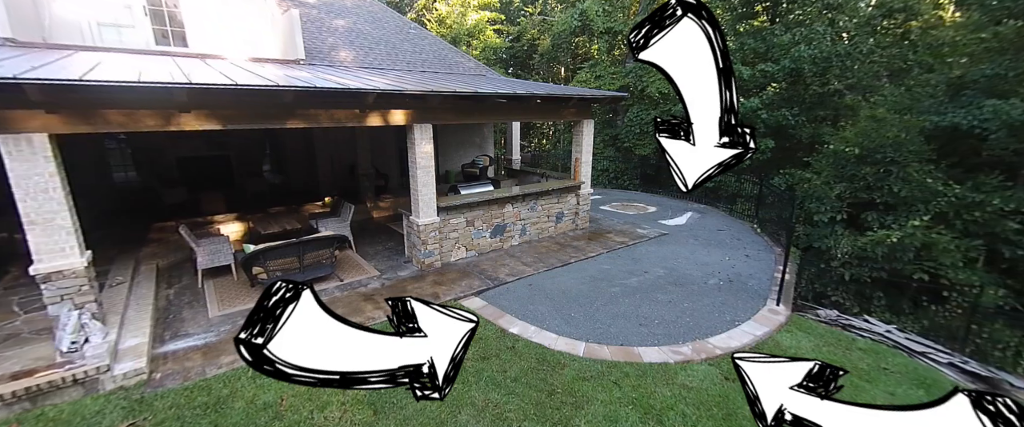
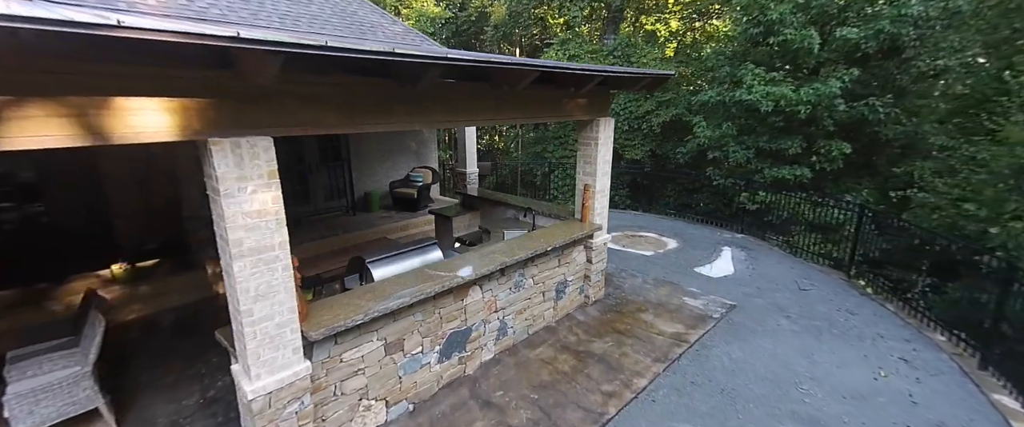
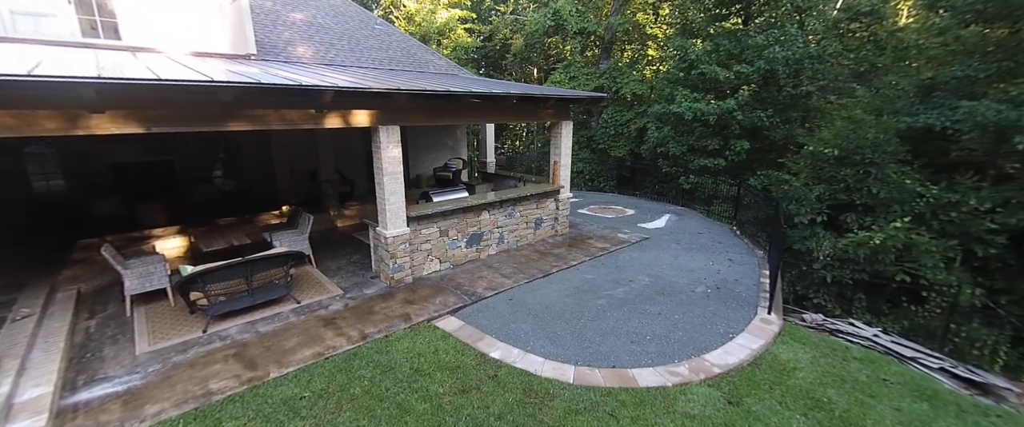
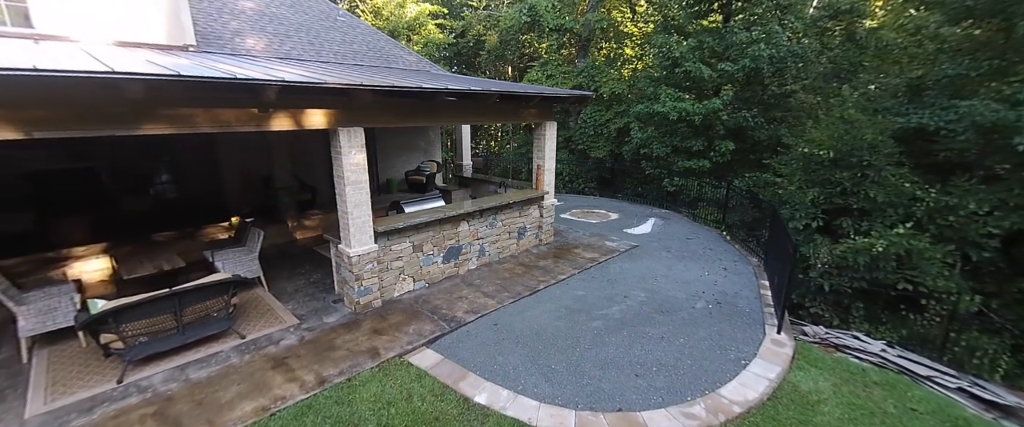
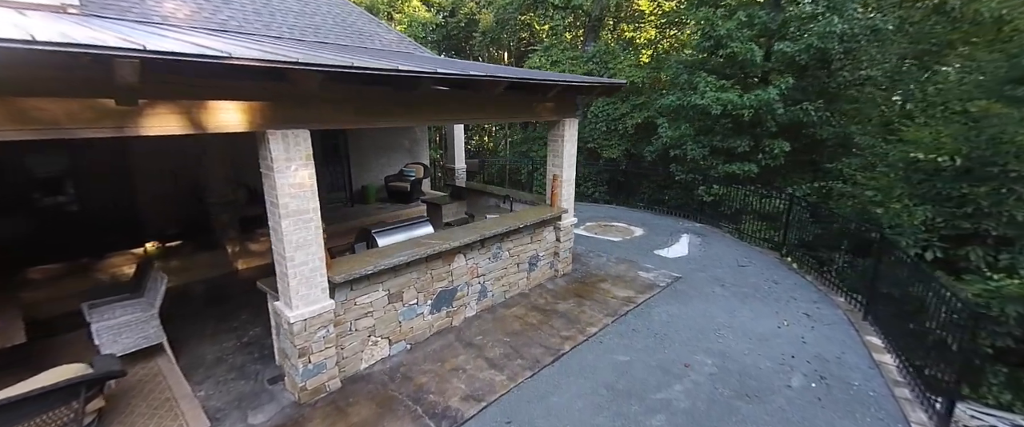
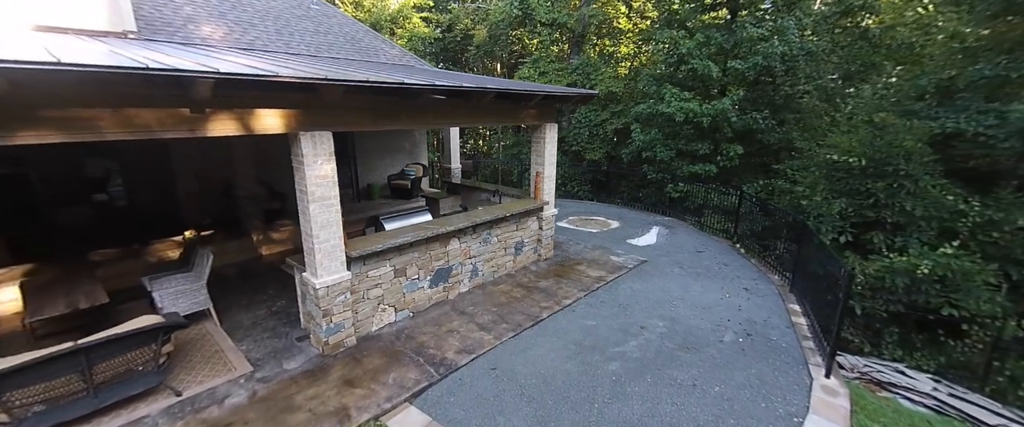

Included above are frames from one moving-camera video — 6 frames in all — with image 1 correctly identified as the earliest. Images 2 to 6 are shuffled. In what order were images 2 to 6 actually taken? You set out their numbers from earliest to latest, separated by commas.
3, 4, 6, 5, 2
